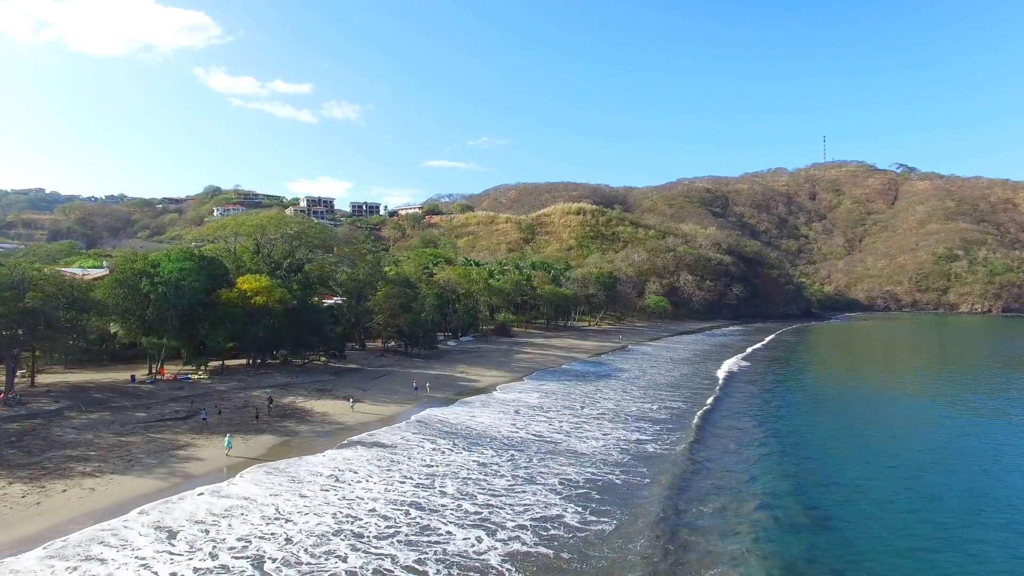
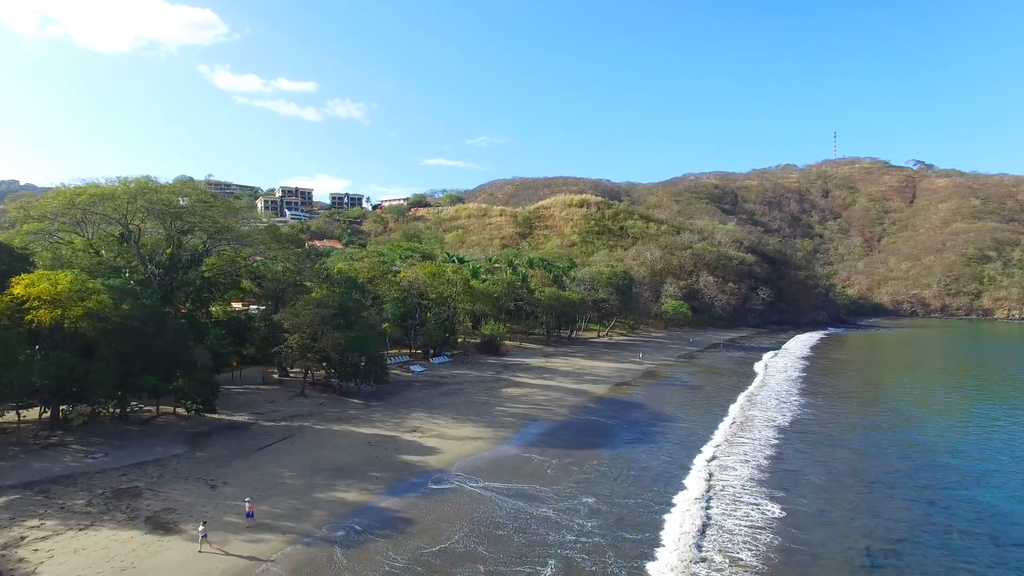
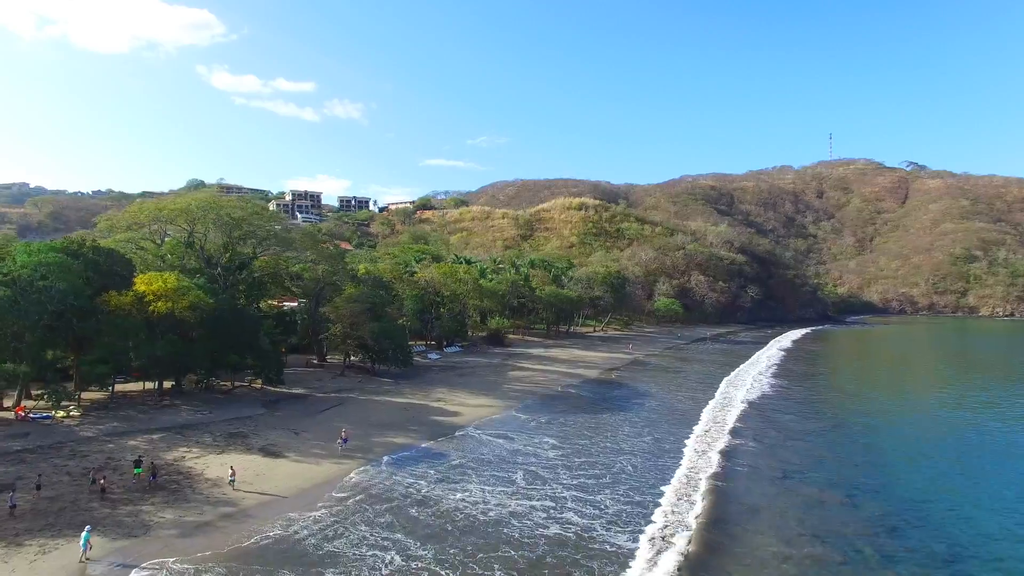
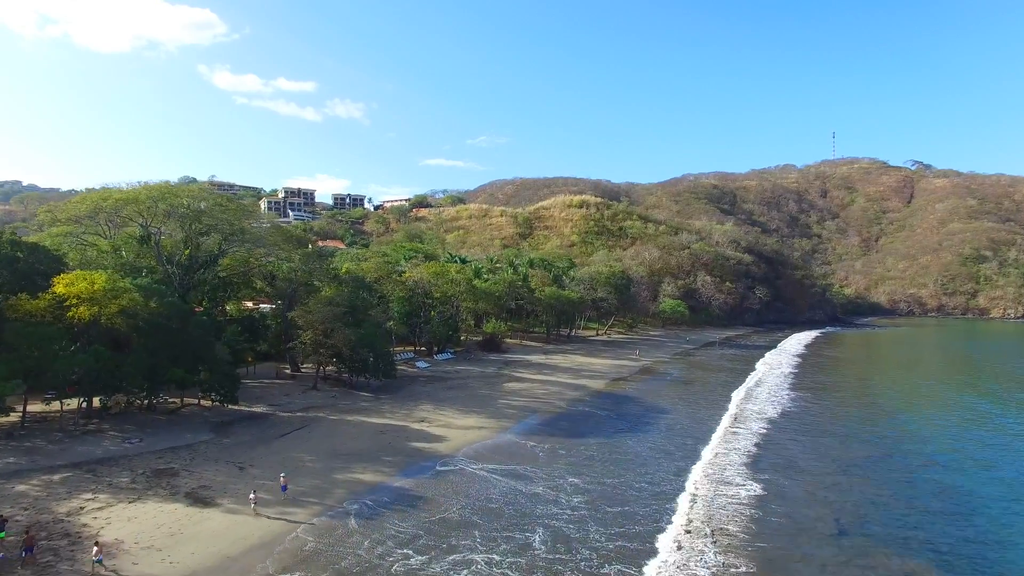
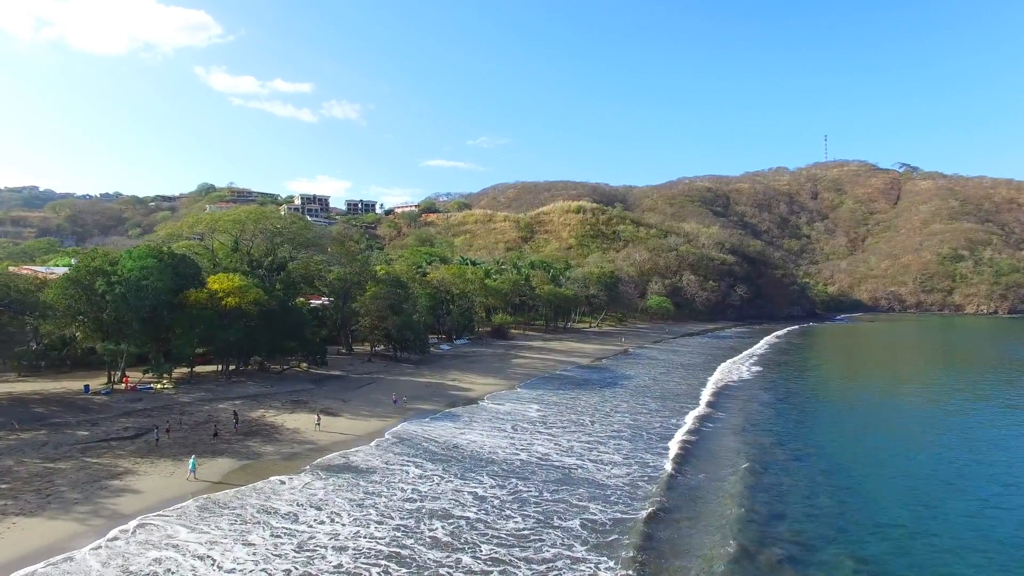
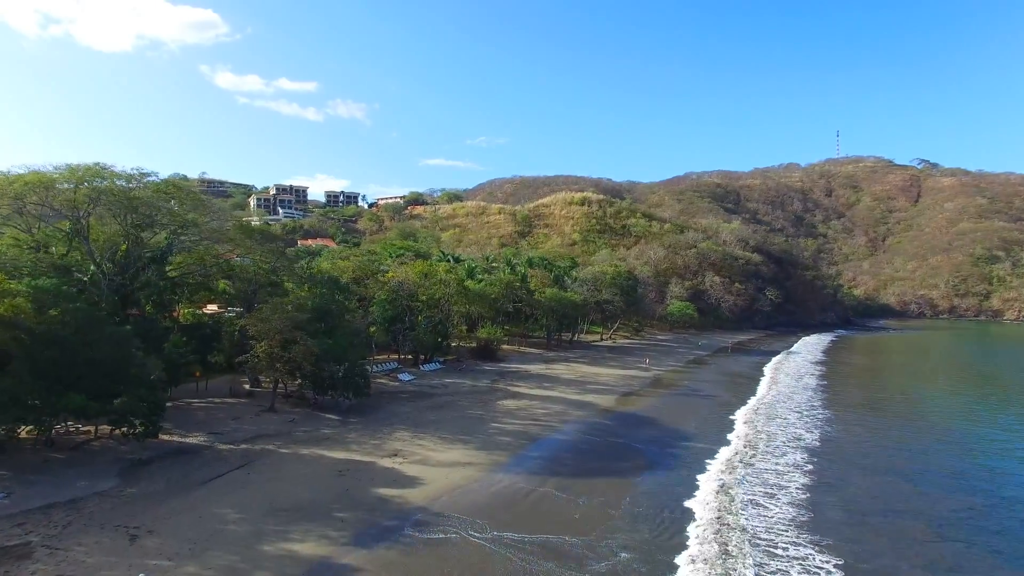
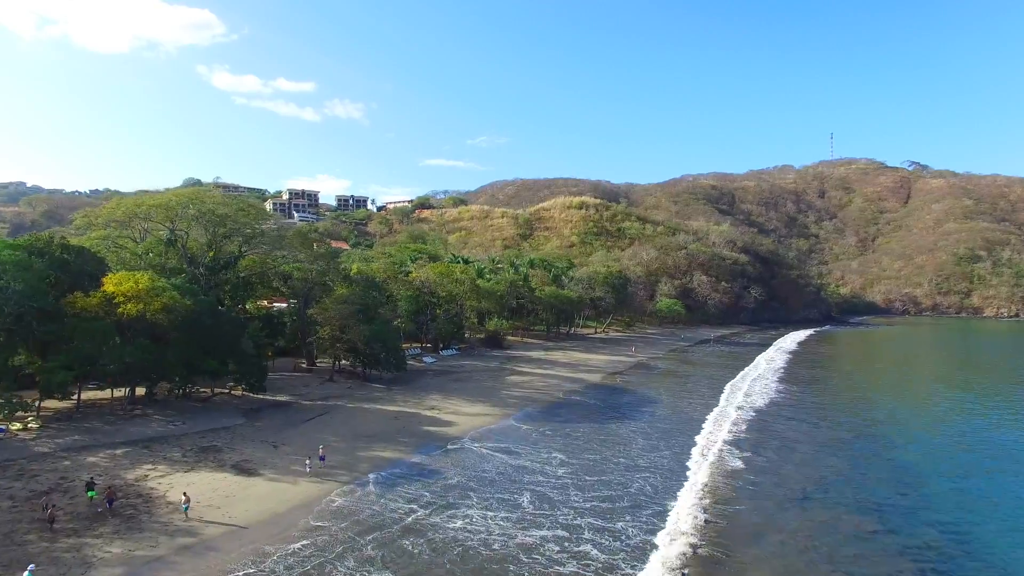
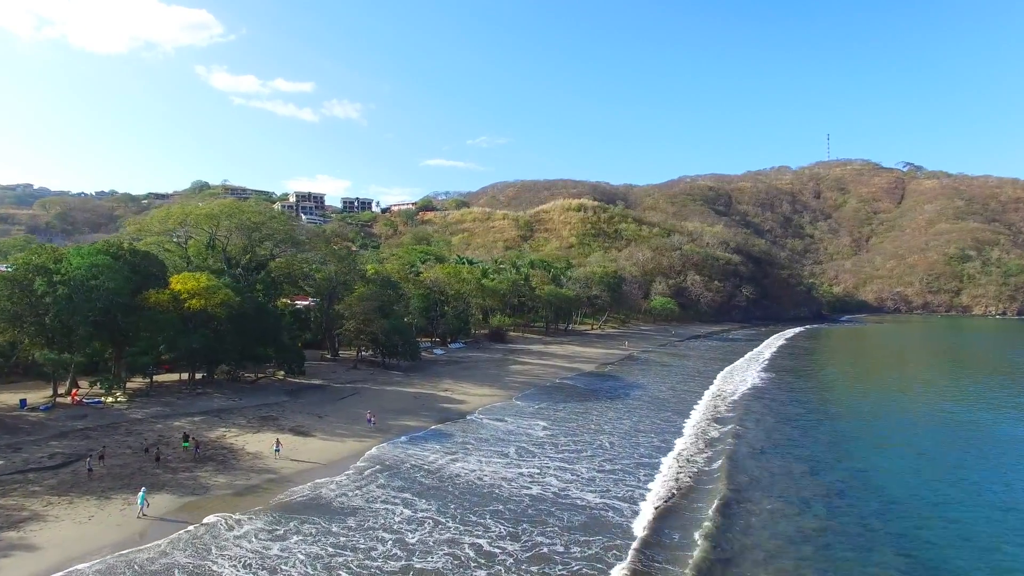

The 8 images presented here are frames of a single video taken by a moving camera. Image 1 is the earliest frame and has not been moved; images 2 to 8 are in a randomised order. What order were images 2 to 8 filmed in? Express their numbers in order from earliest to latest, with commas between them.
5, 8, 3, 7, 4, 2, 6
